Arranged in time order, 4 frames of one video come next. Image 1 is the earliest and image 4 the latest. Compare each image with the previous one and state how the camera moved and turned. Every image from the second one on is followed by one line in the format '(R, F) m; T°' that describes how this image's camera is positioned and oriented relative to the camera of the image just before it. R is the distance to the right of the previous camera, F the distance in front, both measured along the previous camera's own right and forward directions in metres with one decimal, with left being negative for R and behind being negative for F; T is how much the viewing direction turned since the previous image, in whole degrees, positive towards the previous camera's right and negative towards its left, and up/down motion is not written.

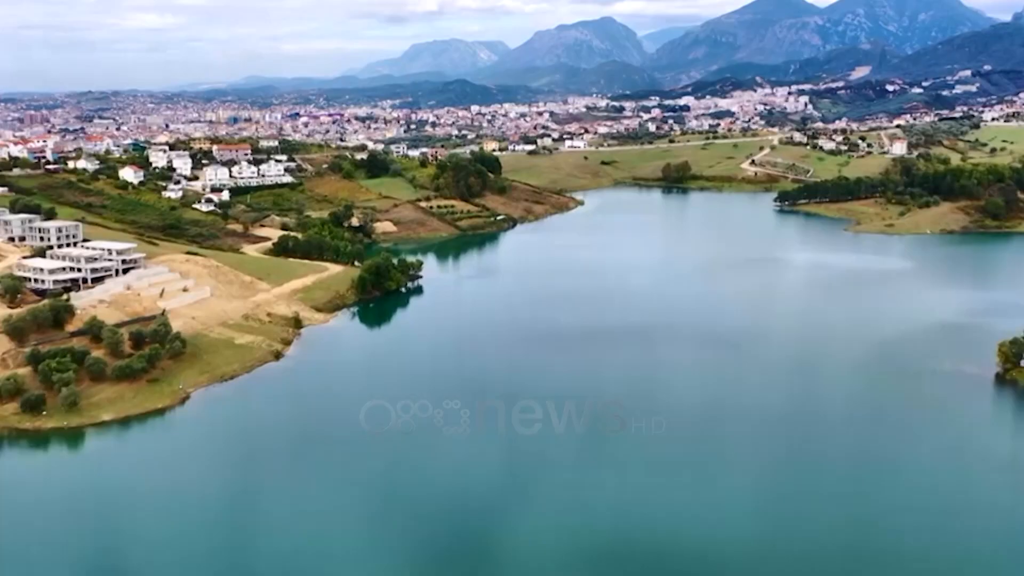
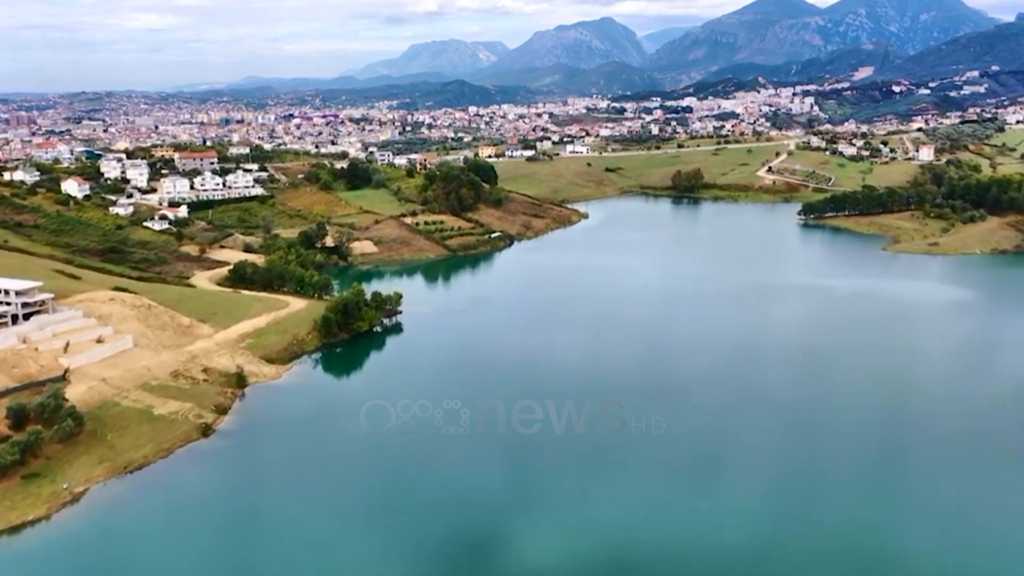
(+0.2, +6.1) m; 0°
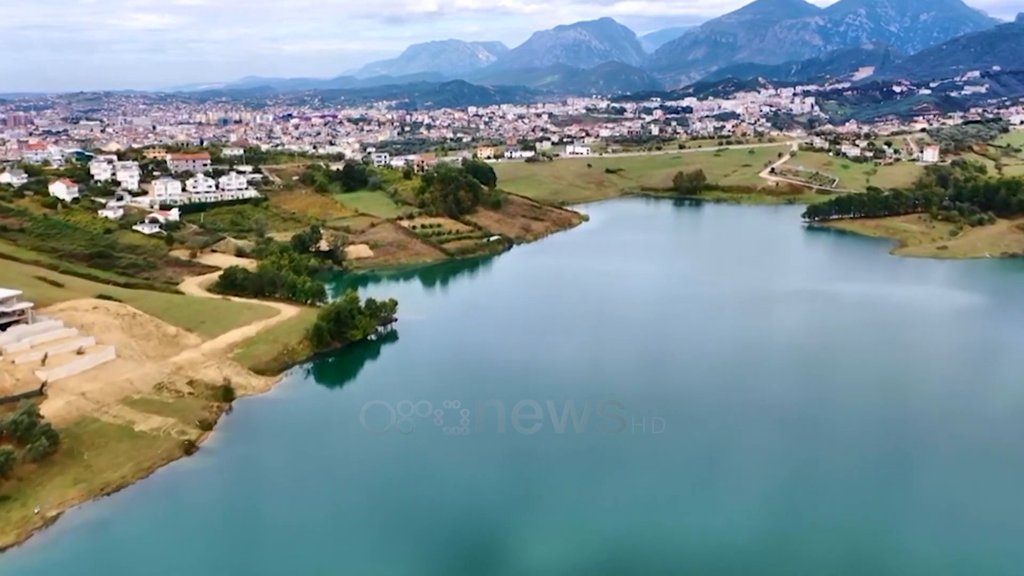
(0.0, +1.1) m; 0°
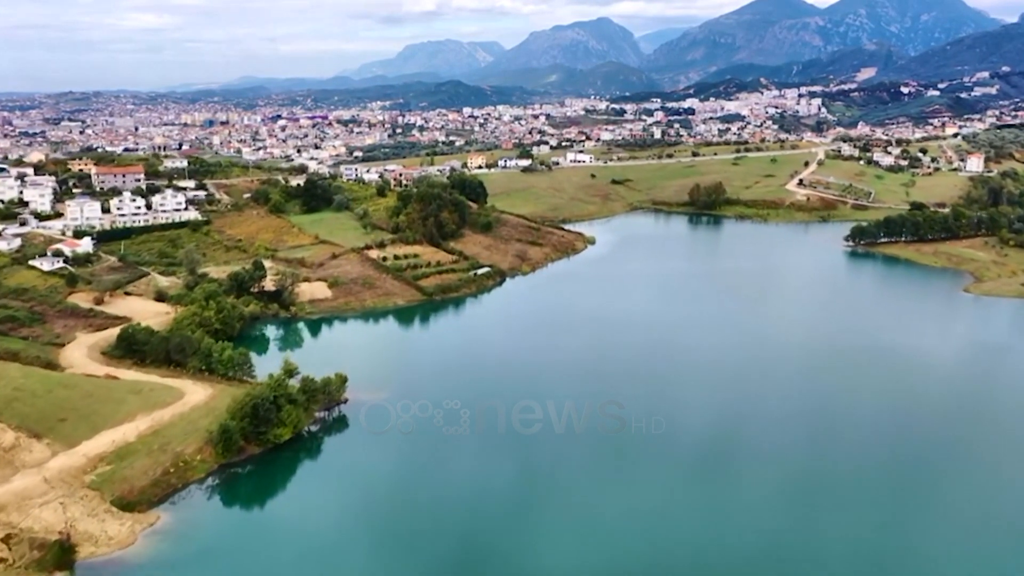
(+0.2, +8.5) m; 0°
